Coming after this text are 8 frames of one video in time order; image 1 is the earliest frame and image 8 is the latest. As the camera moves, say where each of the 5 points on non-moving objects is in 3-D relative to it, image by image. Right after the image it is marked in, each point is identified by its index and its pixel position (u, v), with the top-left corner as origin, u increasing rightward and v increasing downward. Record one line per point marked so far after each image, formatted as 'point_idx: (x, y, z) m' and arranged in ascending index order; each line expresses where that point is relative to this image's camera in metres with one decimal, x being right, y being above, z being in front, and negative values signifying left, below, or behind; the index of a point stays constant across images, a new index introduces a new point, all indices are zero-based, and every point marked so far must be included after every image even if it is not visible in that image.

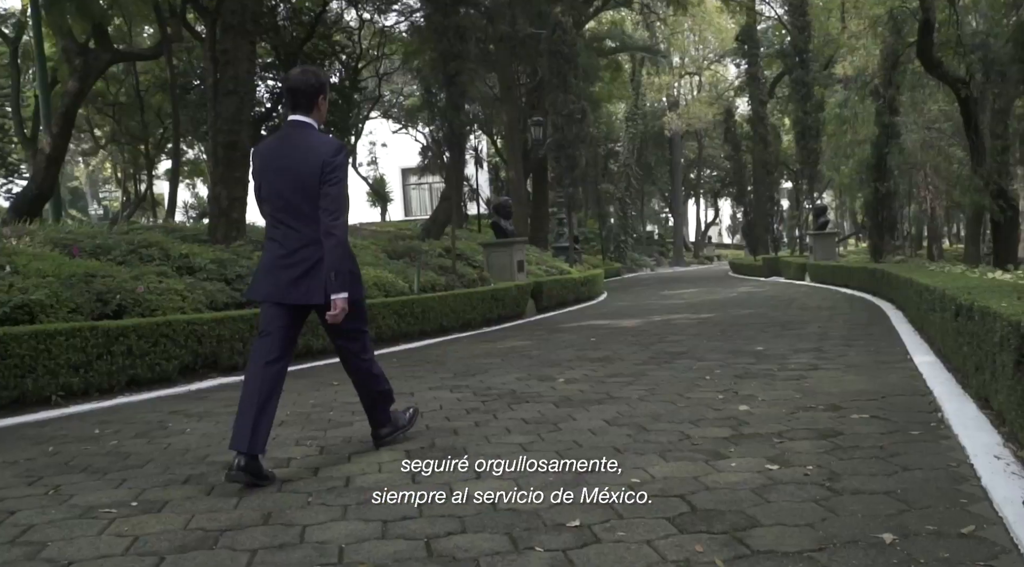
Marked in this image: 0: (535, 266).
0: (+0.4, +0.3, +16.5) m
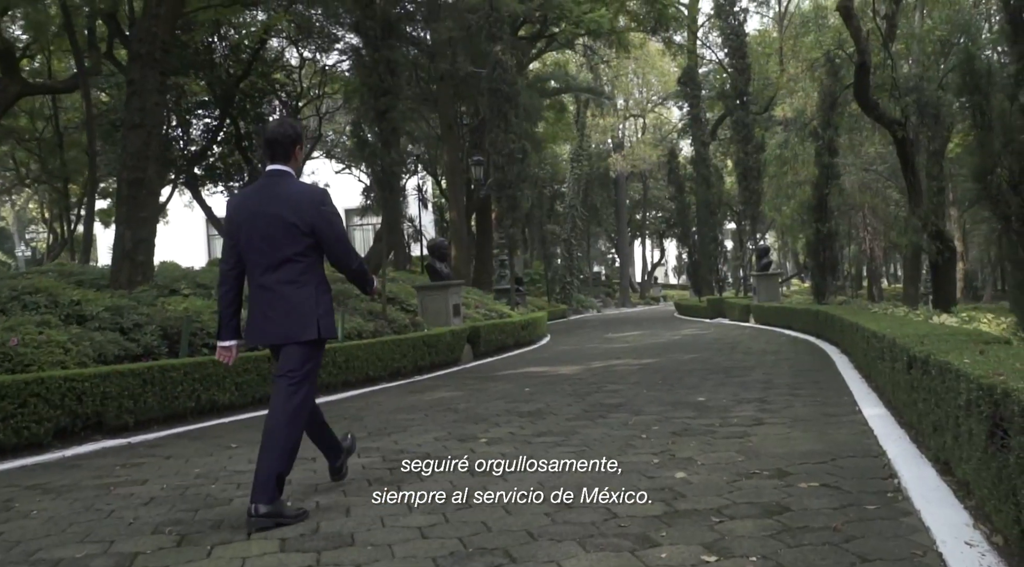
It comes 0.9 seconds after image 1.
0: (-0.7, -0.5, +16.0) m
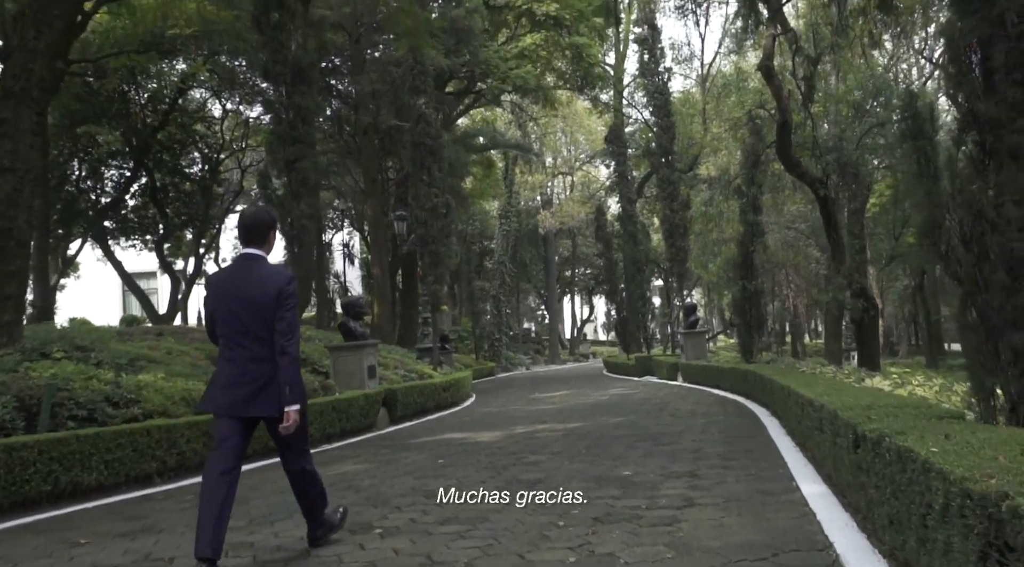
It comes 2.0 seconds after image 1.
0: (-1.9, -1.4, +15.3) m
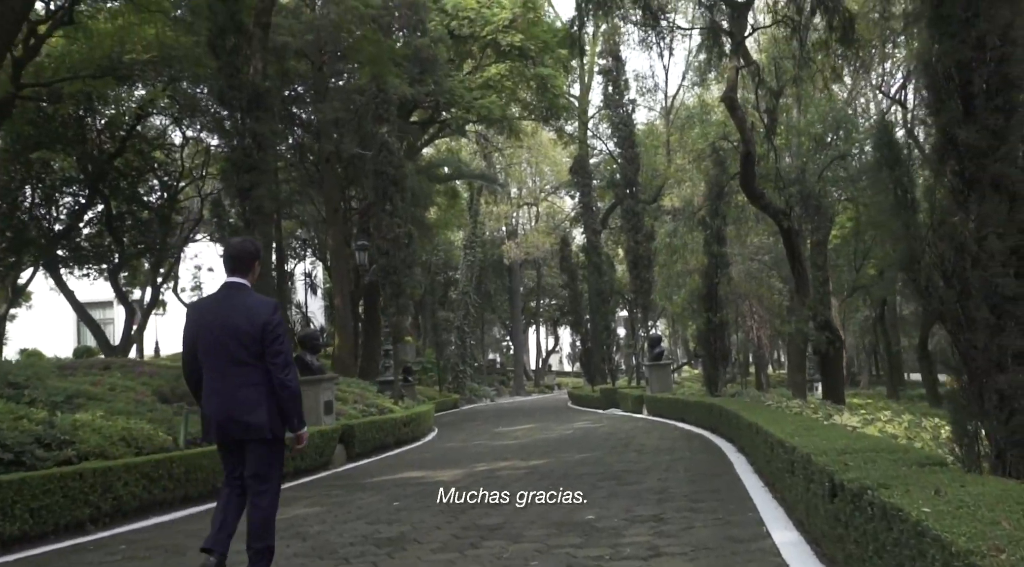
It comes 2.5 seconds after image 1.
0: (-2.5, -1.9, +14.9) m
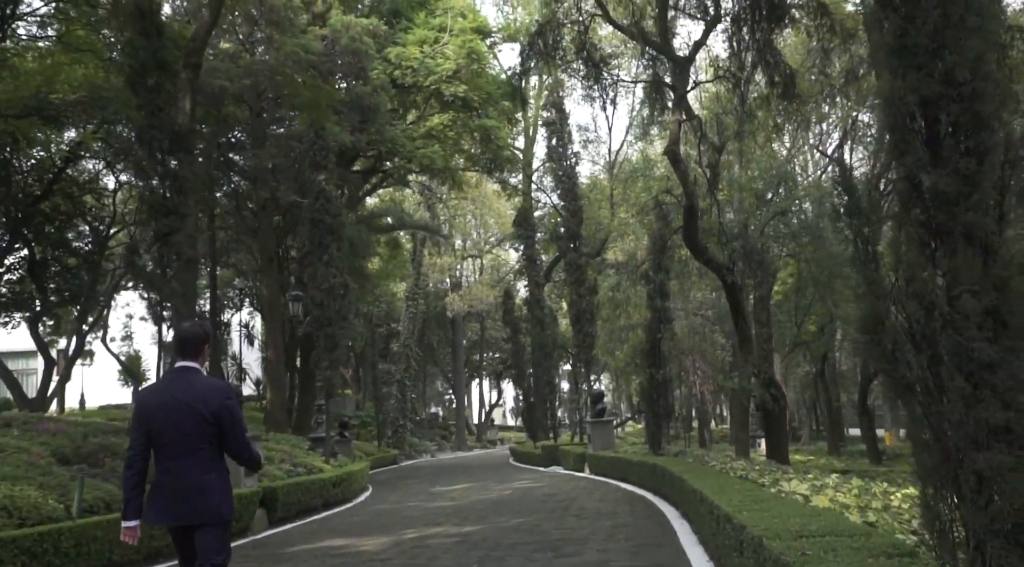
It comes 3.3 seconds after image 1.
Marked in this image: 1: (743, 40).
0: (-3.5, -2.7, +14.1) m
1: (+3.3, +3.5, +13.6) m
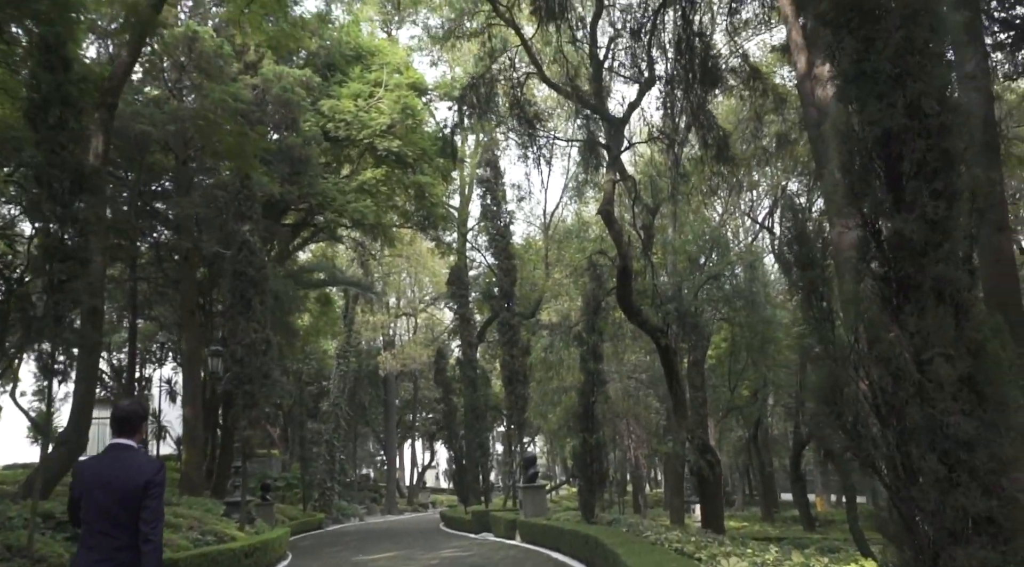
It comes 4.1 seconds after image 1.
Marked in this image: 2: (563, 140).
0: (-4.6, -3.5, +13.1) m
1: (+2.4, +2.6, +13.5) m
2: (+0.9, +2.5, +16.0) m
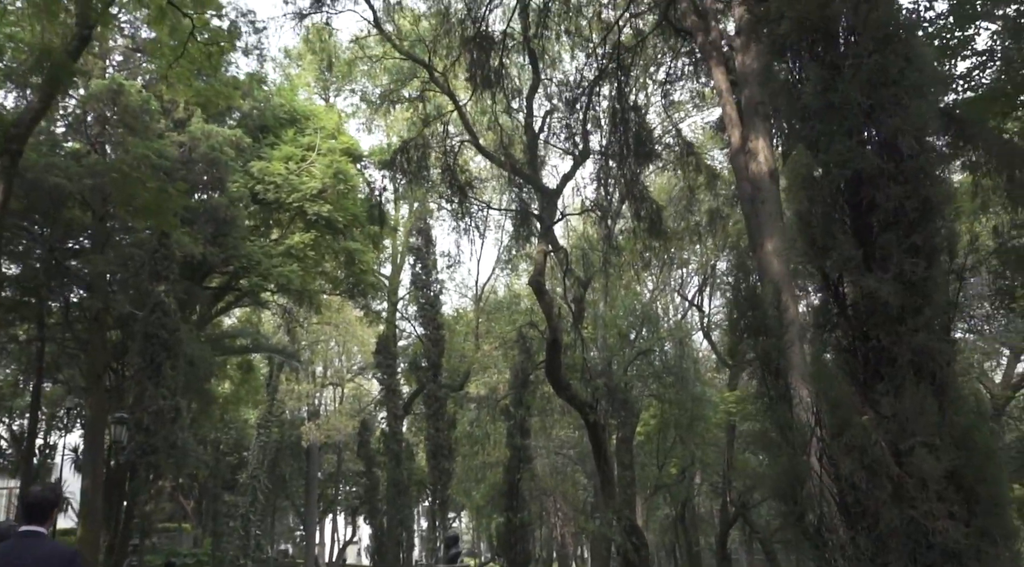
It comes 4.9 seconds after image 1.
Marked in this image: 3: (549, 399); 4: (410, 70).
0: (-5.6, -4.2, +12.0) m
1: (+1.4, +1.5, +13.3) m
2: (-0.3, +1.3, +15.7) m
3: (+0.7, -2.4, +19.4) m
4: (-1.7, +3.6, +15.8) m
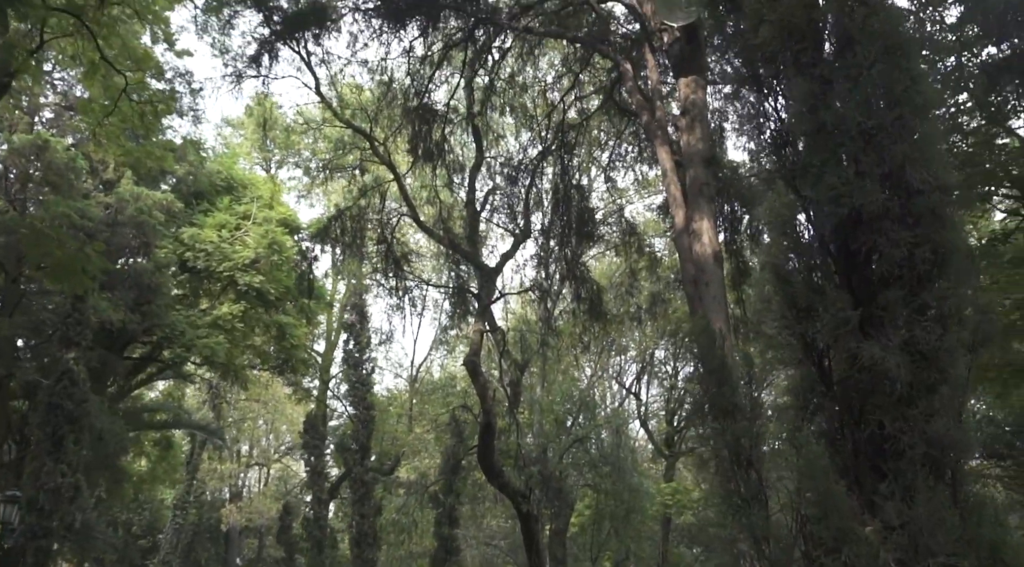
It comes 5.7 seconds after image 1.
0: (-6.6, -4.9, +10.6) m
1: (+0.5, +0.4, +12.9) m
2: (-1.3, 0.0, +15.1) m
3: (-0.6, -4.0, +18.6) m
4: (-2.6, +2.3, +15.3) m
